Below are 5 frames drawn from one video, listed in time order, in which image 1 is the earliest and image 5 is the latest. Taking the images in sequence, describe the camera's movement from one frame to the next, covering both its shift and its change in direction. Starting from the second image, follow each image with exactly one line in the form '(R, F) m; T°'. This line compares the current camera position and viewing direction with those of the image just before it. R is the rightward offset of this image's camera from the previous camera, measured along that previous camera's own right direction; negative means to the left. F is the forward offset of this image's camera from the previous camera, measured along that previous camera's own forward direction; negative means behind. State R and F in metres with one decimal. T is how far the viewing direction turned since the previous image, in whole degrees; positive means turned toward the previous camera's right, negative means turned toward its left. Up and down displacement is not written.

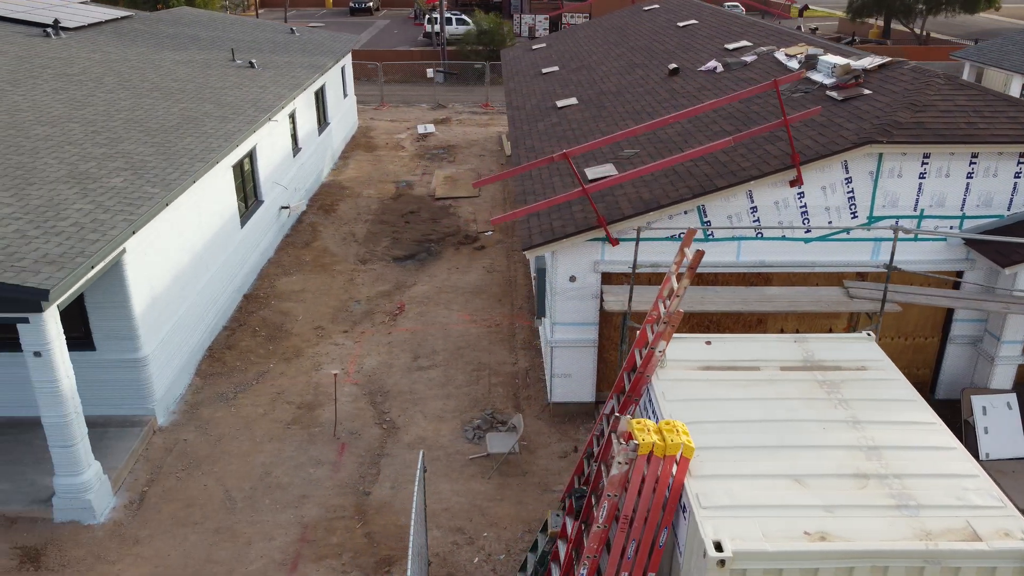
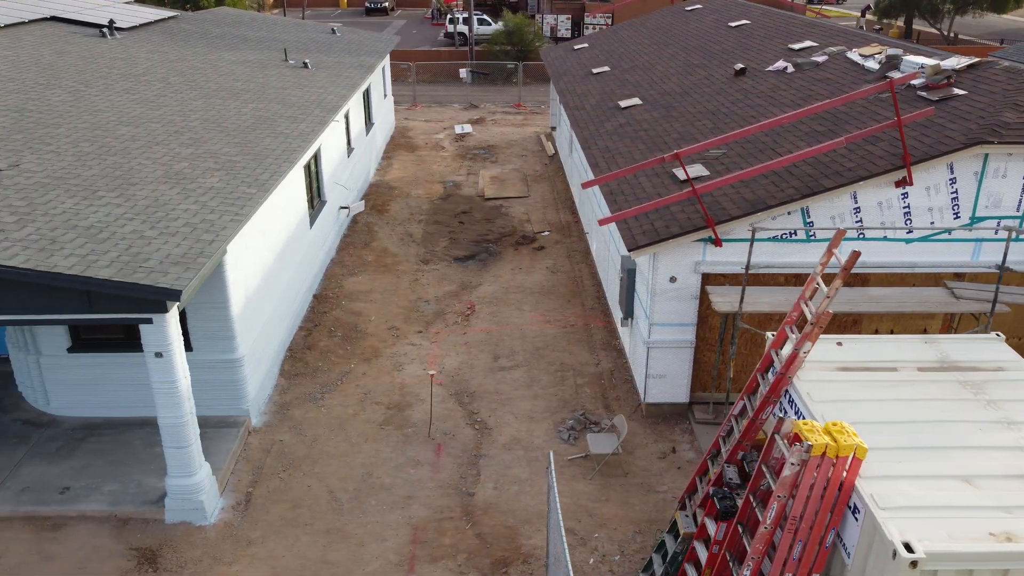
(-1.2, 0.0) m; 0°
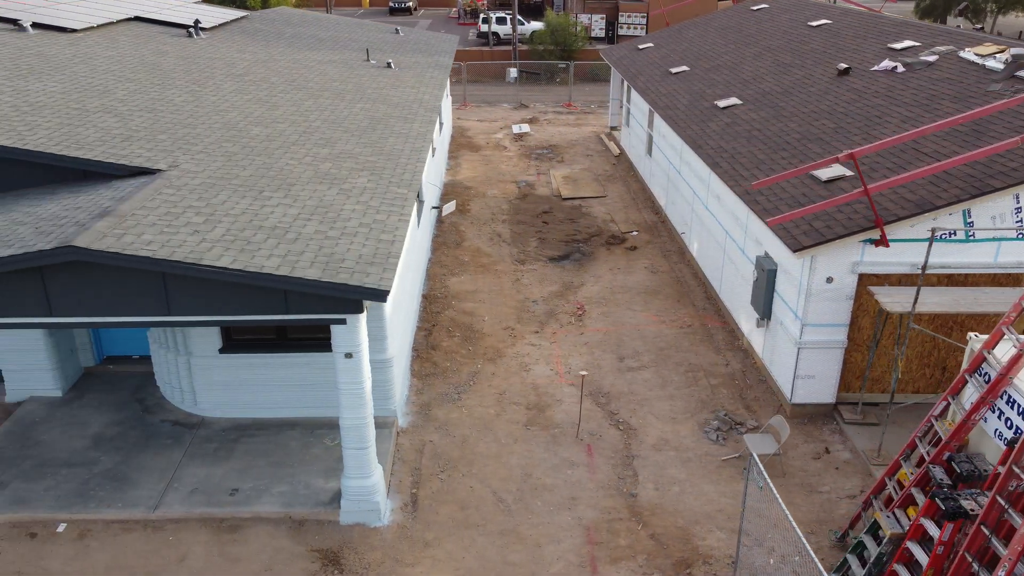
(-1.9, 0.0) m; 0°
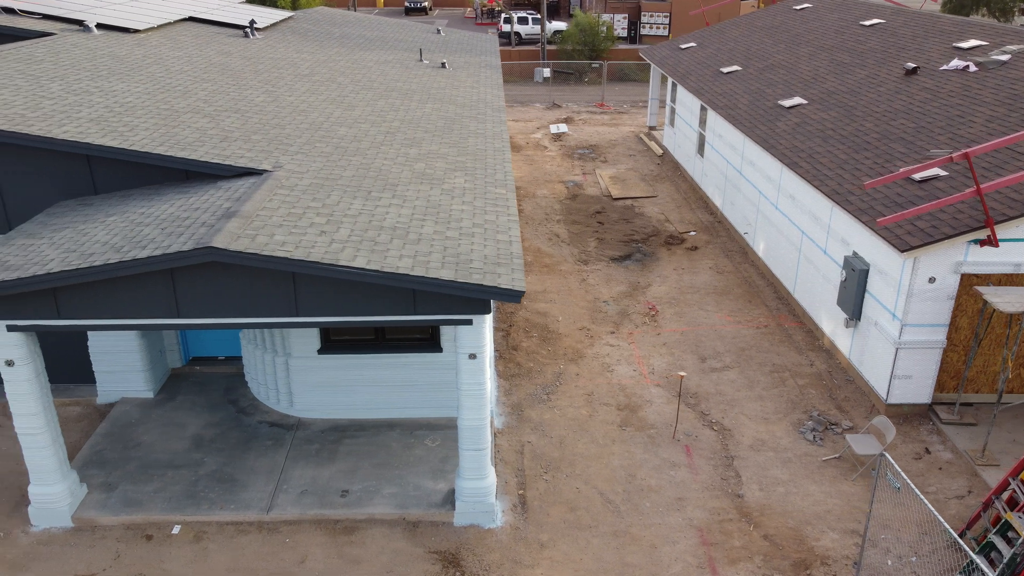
(-1.2, 0.0) m; 0°
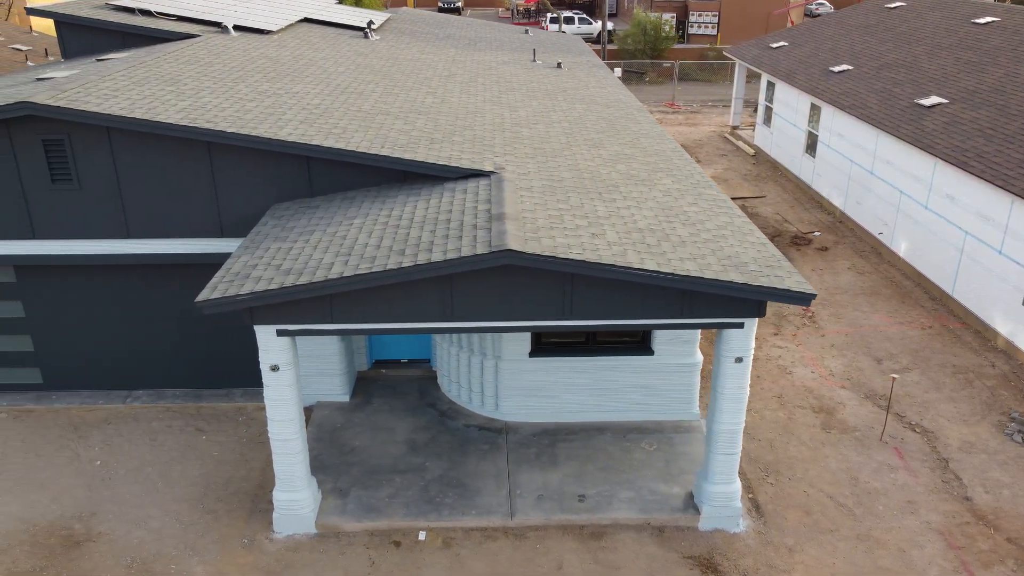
(-2.6, +0.1) m; 0°
